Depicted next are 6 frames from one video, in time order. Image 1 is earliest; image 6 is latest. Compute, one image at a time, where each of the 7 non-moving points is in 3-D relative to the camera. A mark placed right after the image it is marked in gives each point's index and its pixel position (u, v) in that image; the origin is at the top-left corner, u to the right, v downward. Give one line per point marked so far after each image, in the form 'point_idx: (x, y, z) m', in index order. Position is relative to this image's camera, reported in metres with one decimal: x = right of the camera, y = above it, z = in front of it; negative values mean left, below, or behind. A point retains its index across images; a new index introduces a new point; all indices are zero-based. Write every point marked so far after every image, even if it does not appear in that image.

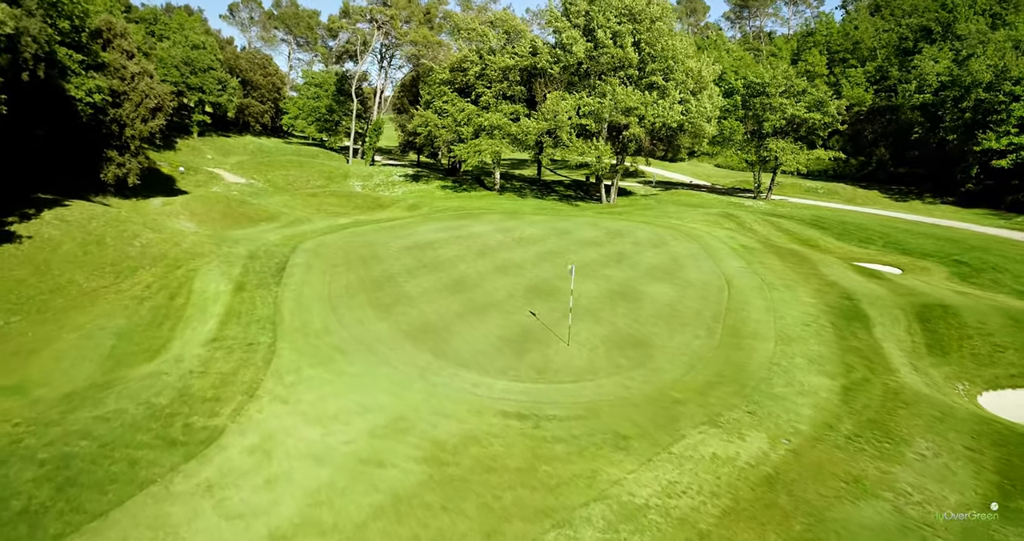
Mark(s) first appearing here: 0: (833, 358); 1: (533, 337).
0: (+7.7, -2.1, +17.2) m
1: (+0.6, -1.7, +17.6) m
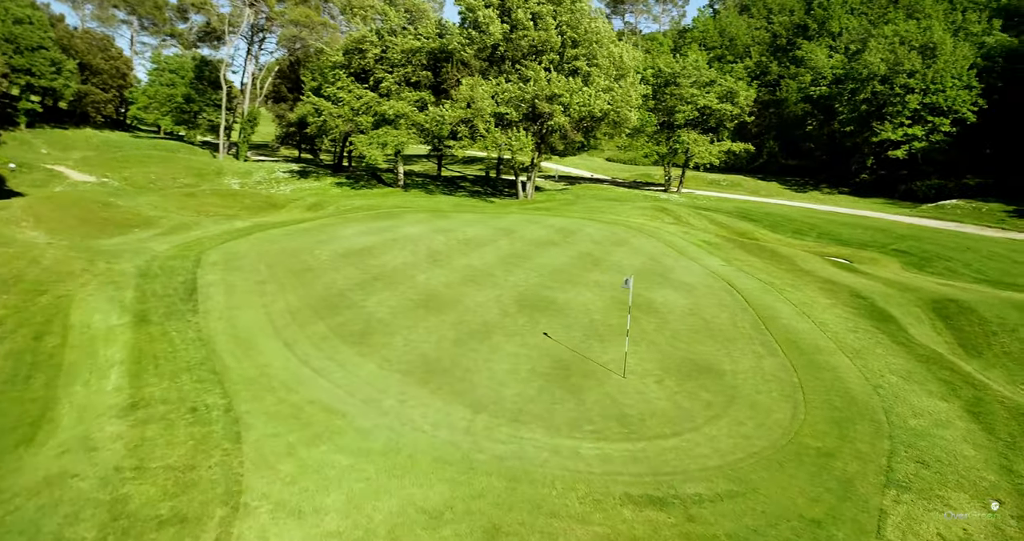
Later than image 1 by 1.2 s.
0: (+8.3, -2.1, +14.6) m
1: (+1.2, -1.9, +13.6) m
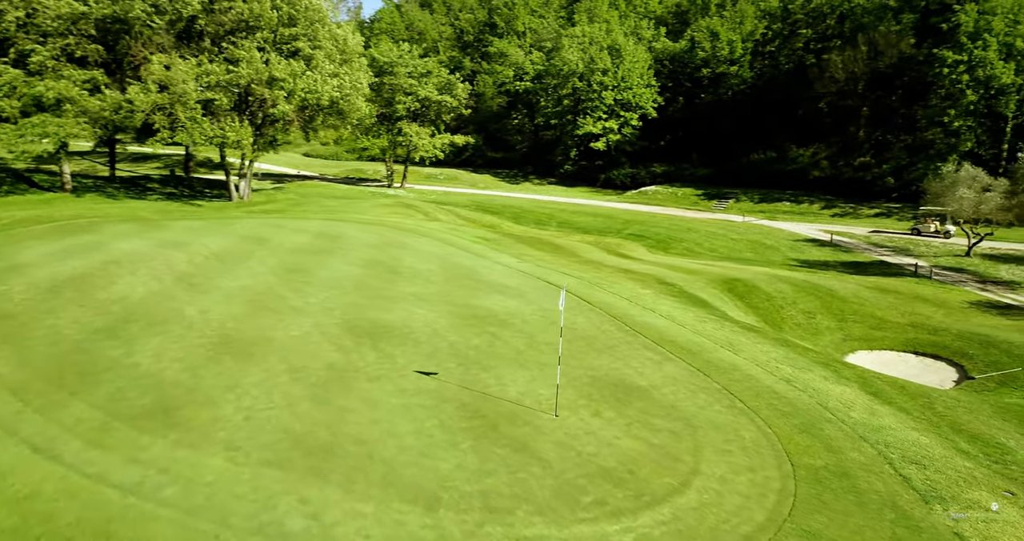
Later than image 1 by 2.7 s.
0: (+5.7, -1.8, +14.6) m
1: (-0.2, -2.2, +10.5) m
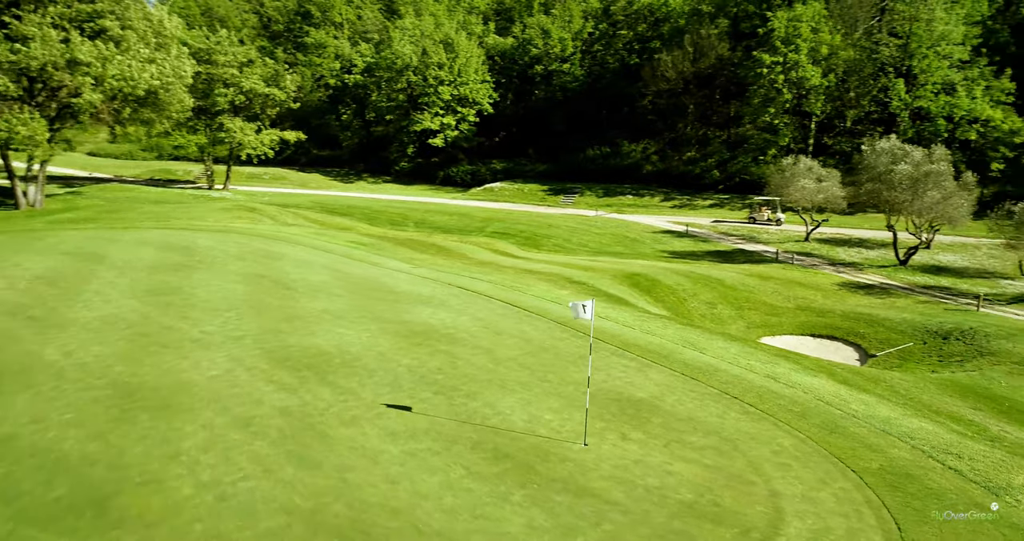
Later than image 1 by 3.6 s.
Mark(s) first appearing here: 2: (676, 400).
0: (+4.8, -1.6, +14.4) m
1: (+0.2, -2.3, +9.0) m
2: (+2.6, -2.0, +11.2) m
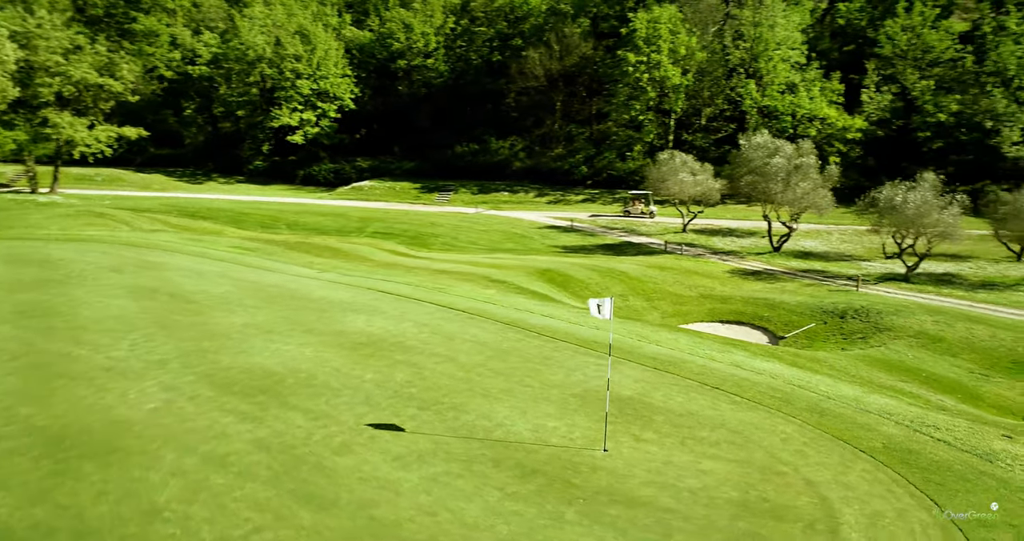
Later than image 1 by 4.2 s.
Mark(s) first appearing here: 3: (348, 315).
0: (+3.8, -1.5, +14.7) m
1: (+0.5, -2.3, +8.4) m
2: (+2.3, -1.9, +11.0) m
3: (-3.4, -0.9, +14.8) m
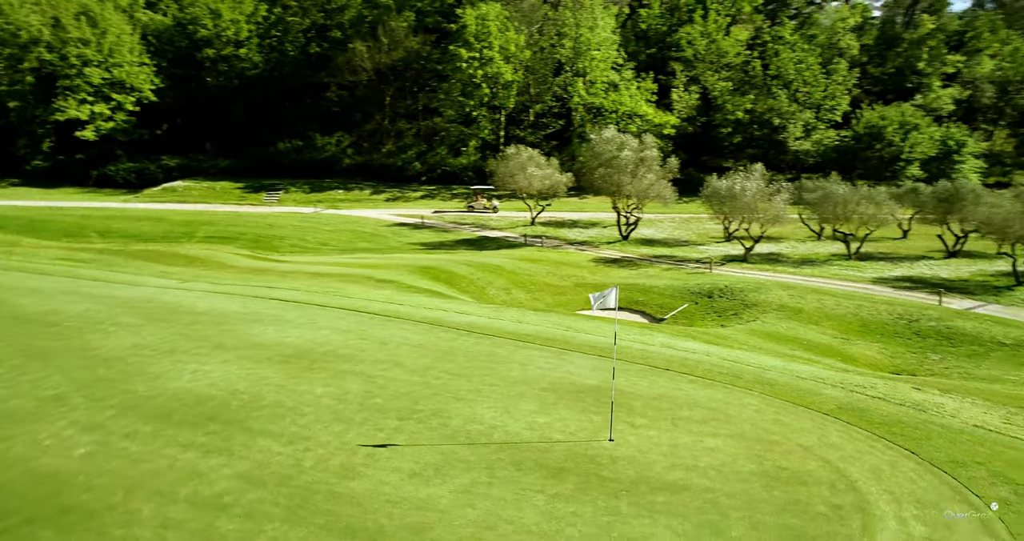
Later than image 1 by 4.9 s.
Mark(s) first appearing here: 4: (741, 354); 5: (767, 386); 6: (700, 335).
0: (+2.2, -1.2, +15.1) m
1: (+0.8, -2.2, +8.1) m
2: (+1.8, -1.7, +11.2) m
3: (-4.8, -1.0, +13.3) m
4: (+4.3, -1.6, +13.6) m
5: (+4.0, -1.8, +11.2) m
6: (+4.0, -1.4, +15.4) m
